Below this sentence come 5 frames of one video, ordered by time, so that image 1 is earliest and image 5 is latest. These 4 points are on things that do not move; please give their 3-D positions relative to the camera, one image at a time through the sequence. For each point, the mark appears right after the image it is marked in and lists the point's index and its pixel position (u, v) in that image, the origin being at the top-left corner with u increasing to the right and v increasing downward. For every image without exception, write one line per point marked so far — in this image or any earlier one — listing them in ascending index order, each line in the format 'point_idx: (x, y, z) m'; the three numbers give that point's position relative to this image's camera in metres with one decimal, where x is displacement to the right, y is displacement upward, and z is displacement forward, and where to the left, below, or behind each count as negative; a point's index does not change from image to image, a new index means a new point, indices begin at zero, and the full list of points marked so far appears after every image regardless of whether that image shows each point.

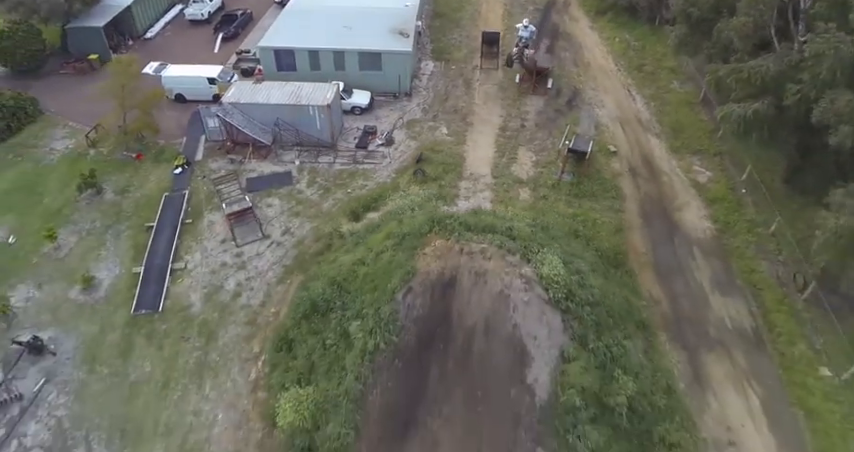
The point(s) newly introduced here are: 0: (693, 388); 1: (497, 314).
0: (+7.5, -4.5, +15.9) m
1: (+1.7, -1.9, +14.8) m
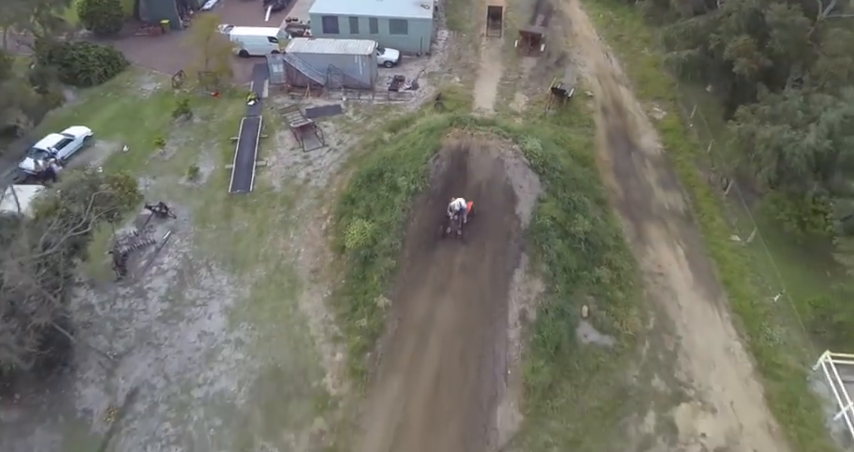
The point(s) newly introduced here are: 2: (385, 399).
0: (+8.3, -0.7, +22.3) m
1: (+2.6, +2.1, +21.2) m
2: (-1.2, -5.1, +17.3) m
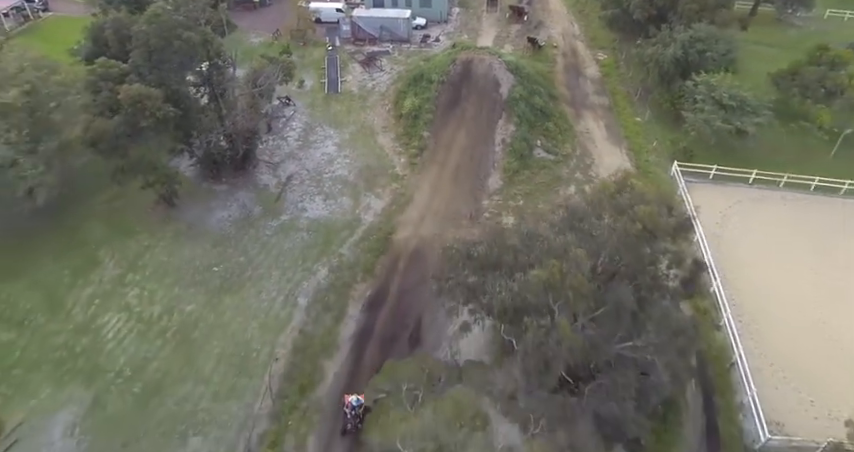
0: (+9.7, +7.0, +36.9) m
1: (+4.0, +9.9, +35.9) m
2: (+0.1, +2.8, +31.8) m
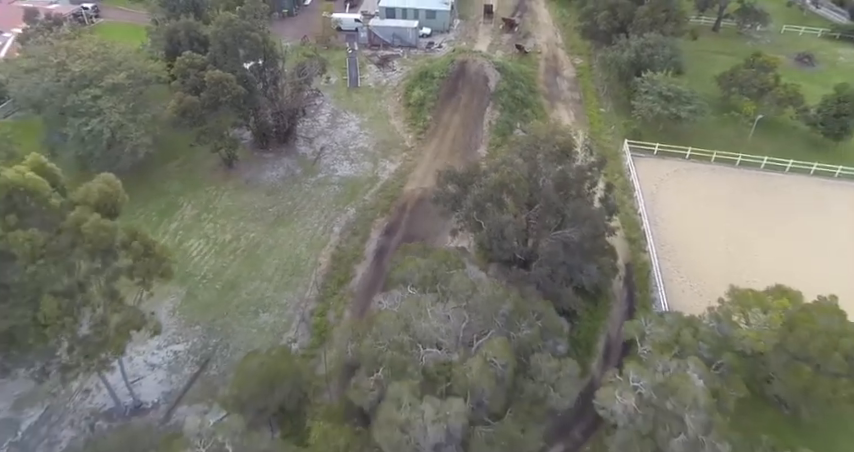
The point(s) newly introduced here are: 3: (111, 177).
0: (+9.9, +9.7, +46.1) m
1: (+4.3, +12.6, +45.1) m
2: (+0.3, +5.7, +40.9) m
3: (-11.3, +1.8, +20.6) m
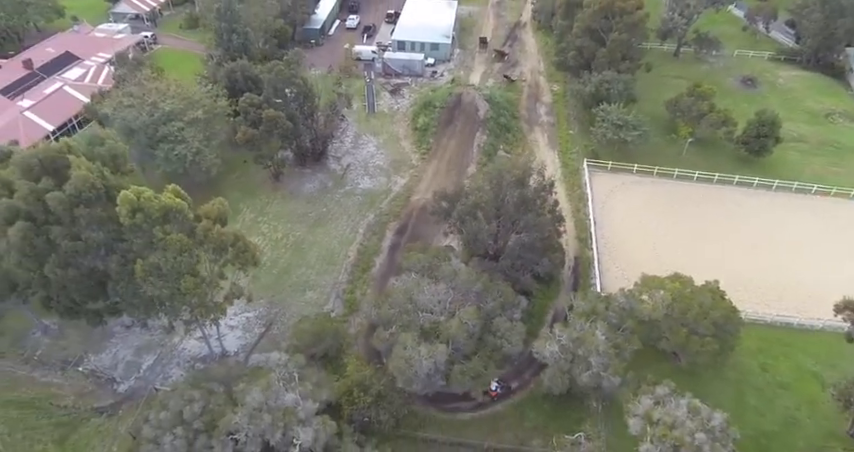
0: (+10.3, +9.8, +56.7) m
1: (+4.7, +12.8, +55.8) m
2: (+0.6, +5.8, +51.8) m
3: (-11.5, +1.4, +31.9) m
